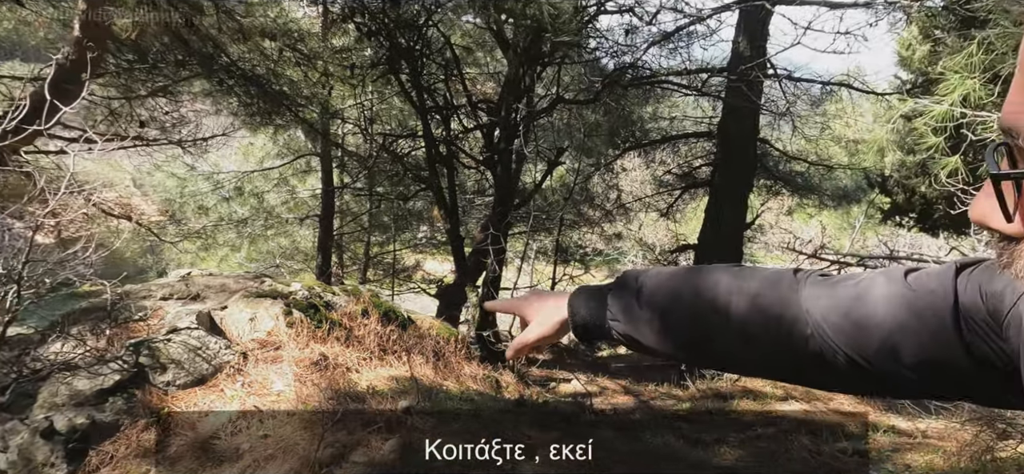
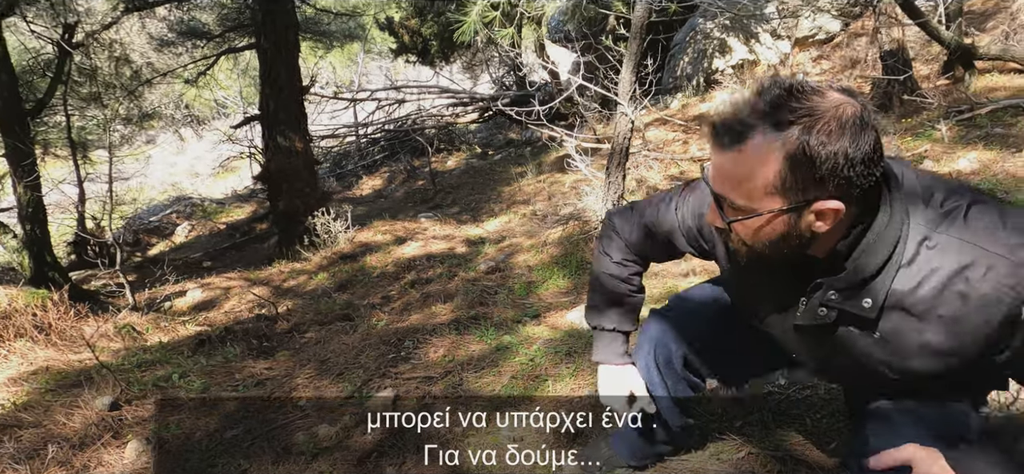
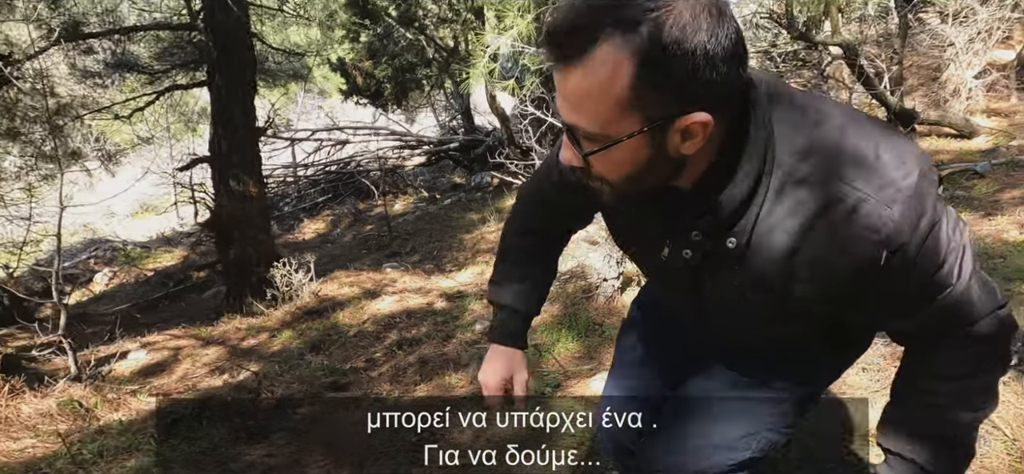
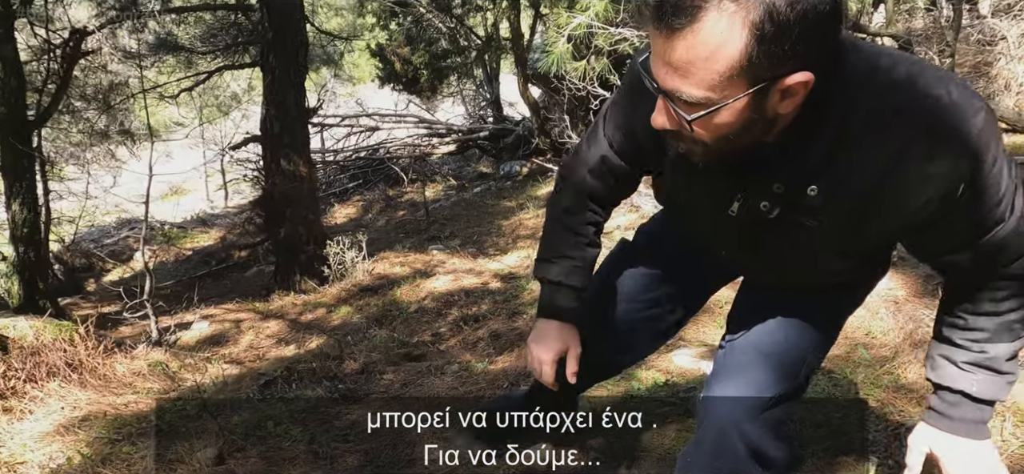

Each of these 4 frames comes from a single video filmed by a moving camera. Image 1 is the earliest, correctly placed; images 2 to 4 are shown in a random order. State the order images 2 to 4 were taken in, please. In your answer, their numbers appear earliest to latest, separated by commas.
2, 3, 4
